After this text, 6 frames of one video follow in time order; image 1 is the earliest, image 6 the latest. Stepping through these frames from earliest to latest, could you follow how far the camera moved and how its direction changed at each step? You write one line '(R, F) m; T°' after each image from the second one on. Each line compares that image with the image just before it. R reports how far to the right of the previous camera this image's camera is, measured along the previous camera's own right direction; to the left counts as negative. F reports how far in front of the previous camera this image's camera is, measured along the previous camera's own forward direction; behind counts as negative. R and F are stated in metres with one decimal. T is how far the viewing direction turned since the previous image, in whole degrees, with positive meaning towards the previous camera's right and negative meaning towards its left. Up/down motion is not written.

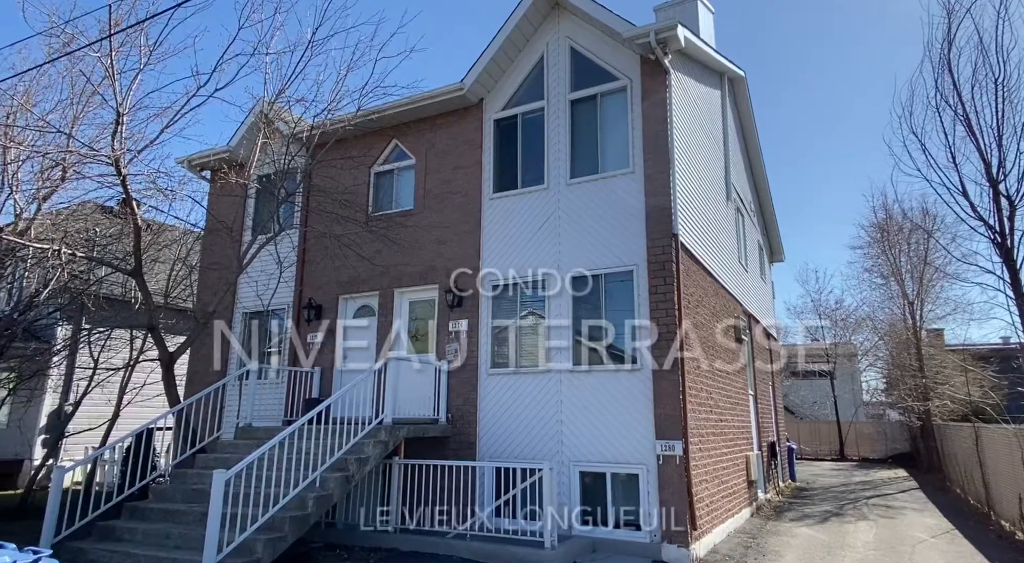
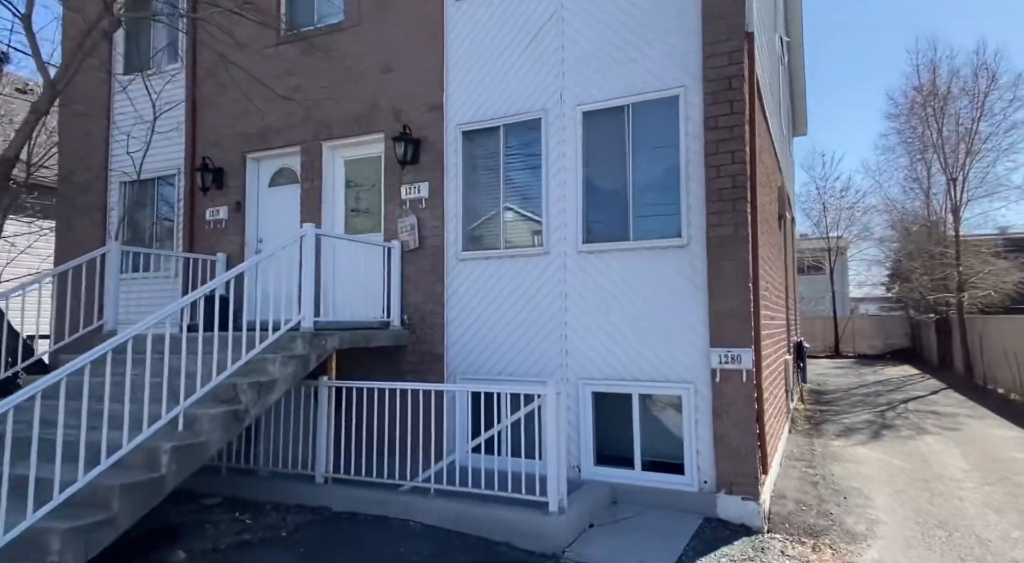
(-0.1, +3.1) m; +2°
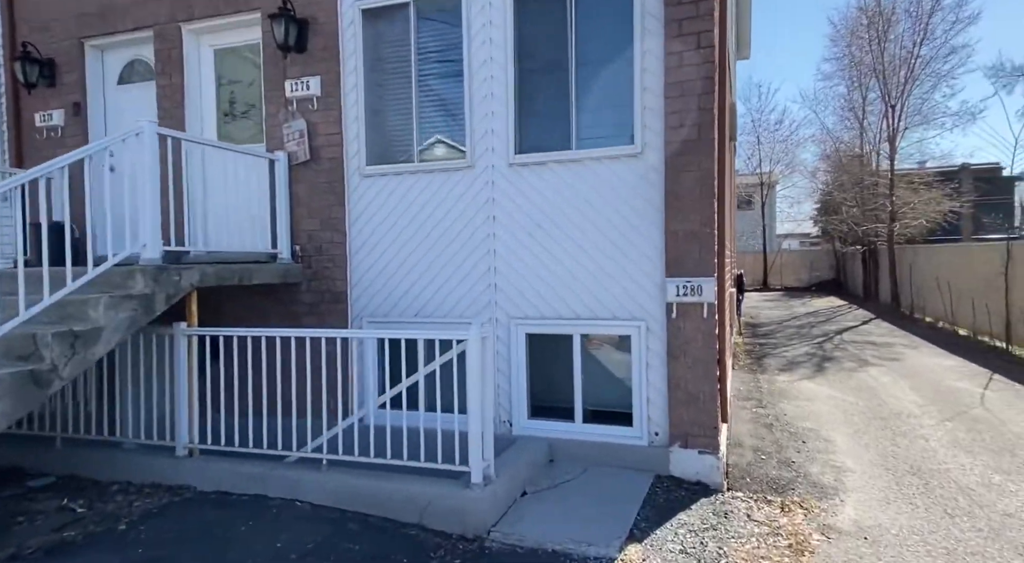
(+0.2, +1.2) m; +6°
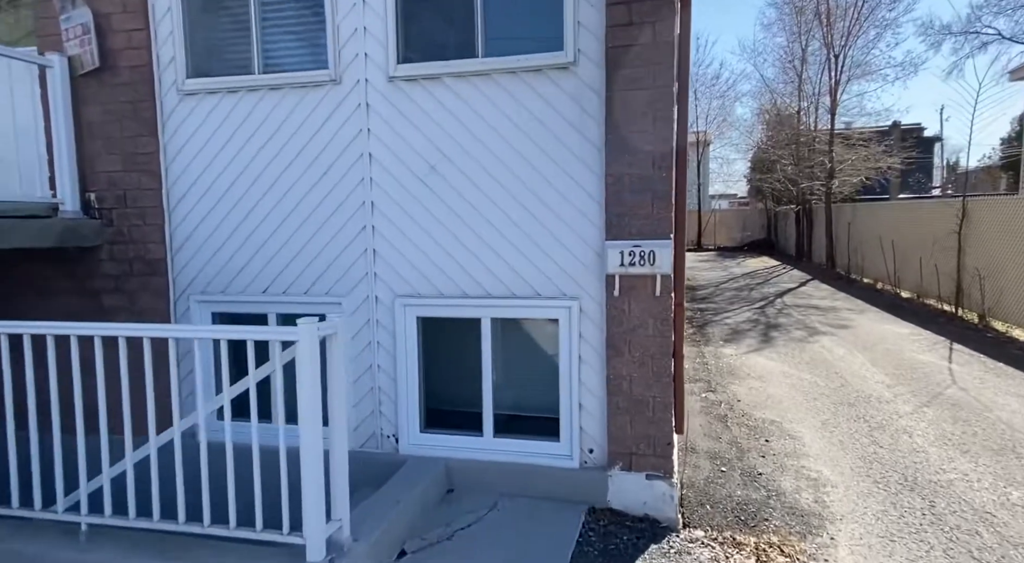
(+0.3, +1.5) m; +6°
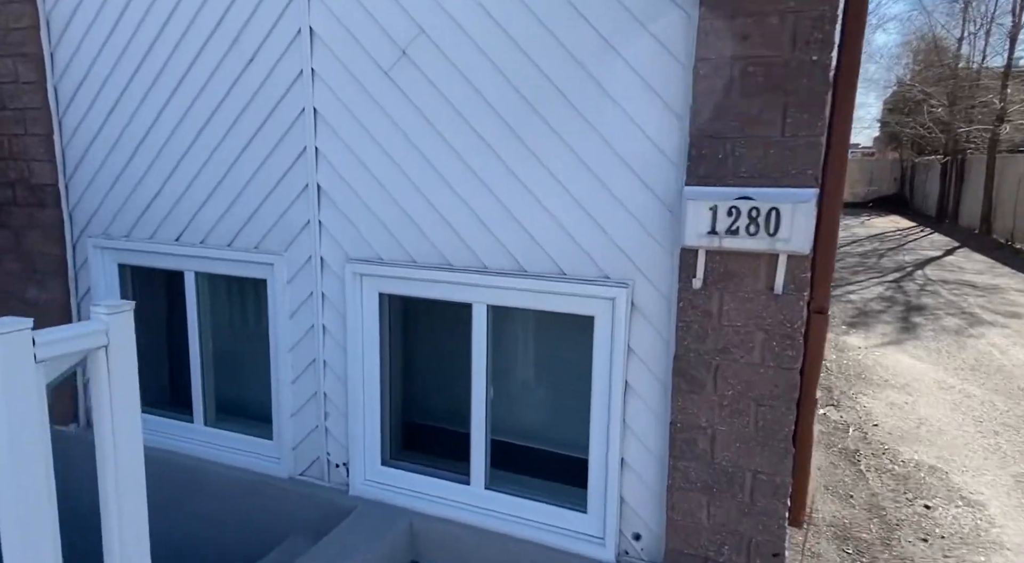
(+0.3, +1.6) m; -8°
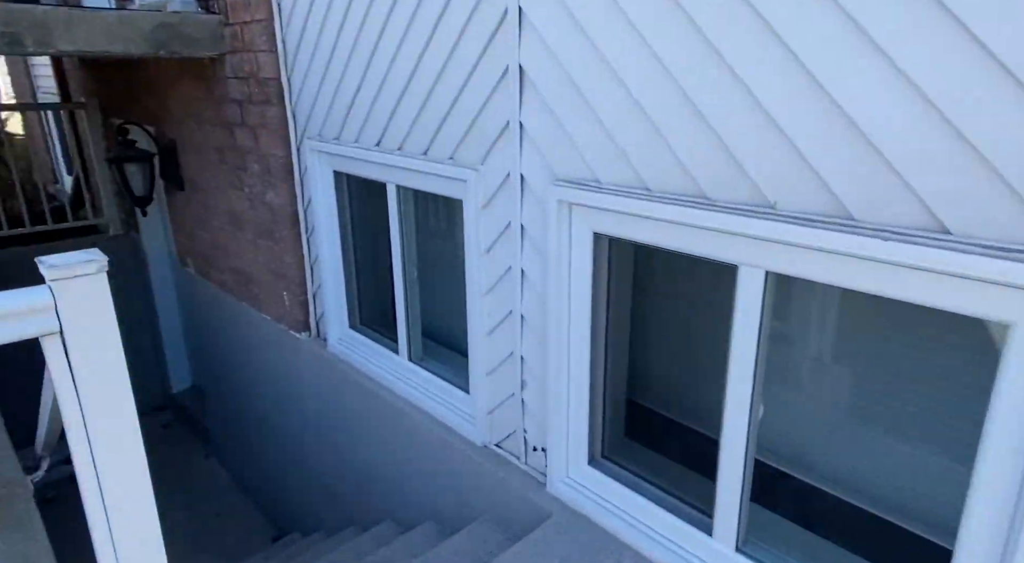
(0.0, +0.9) m; -25°
